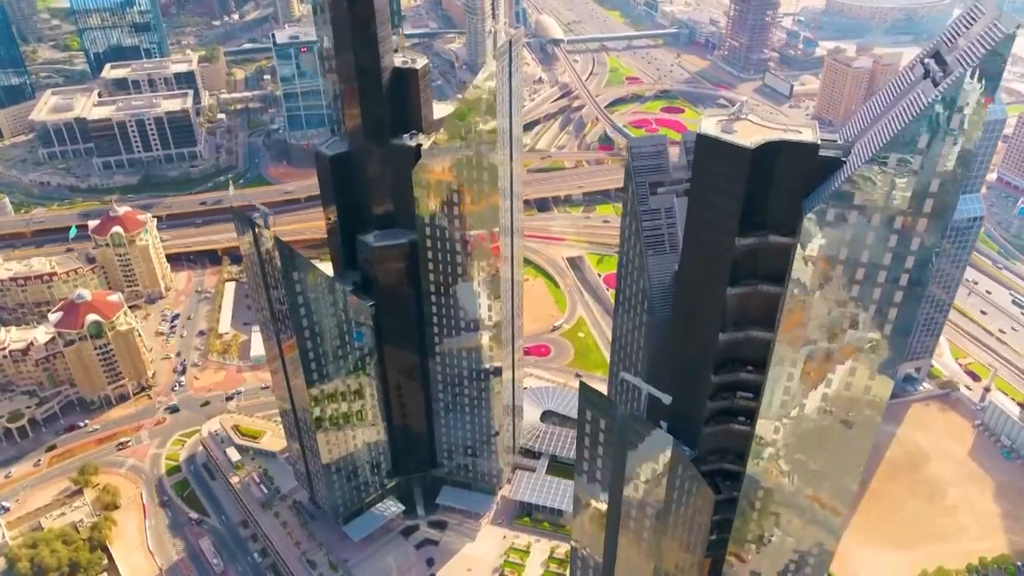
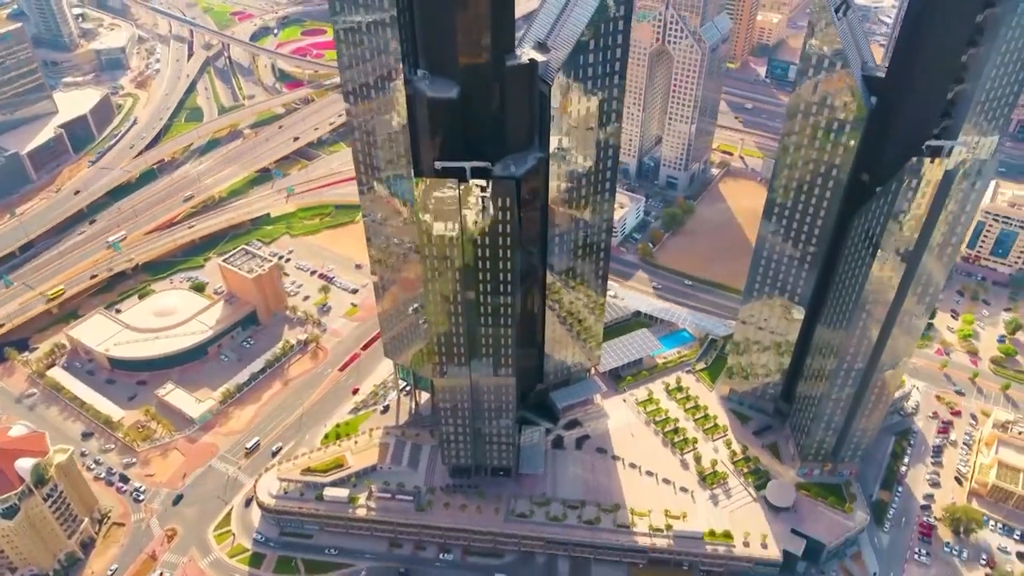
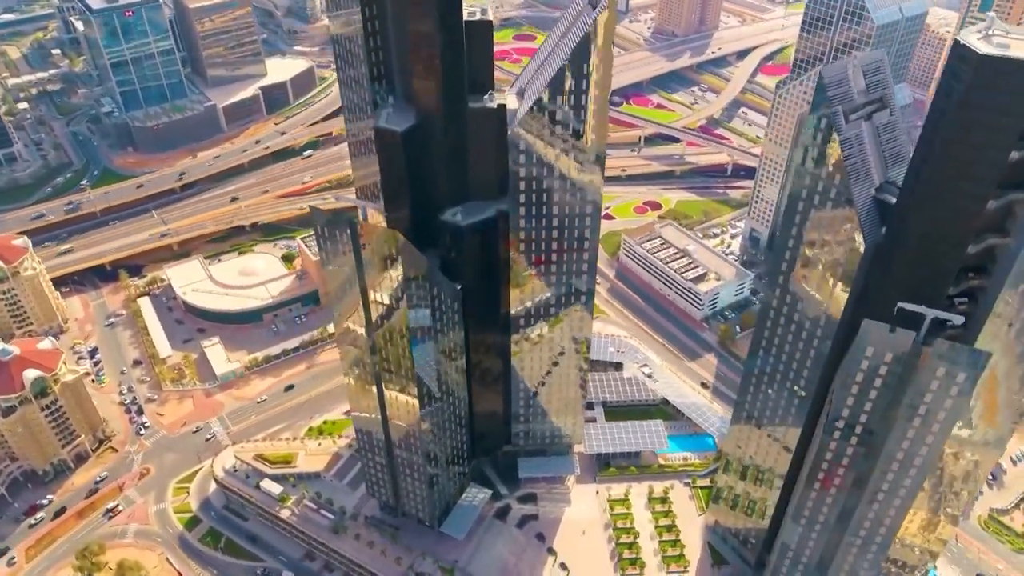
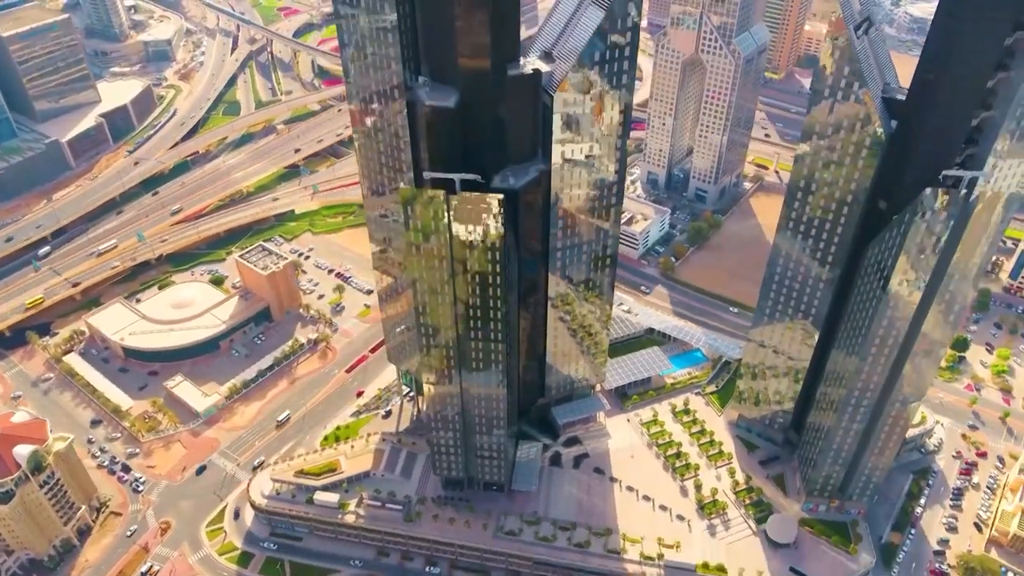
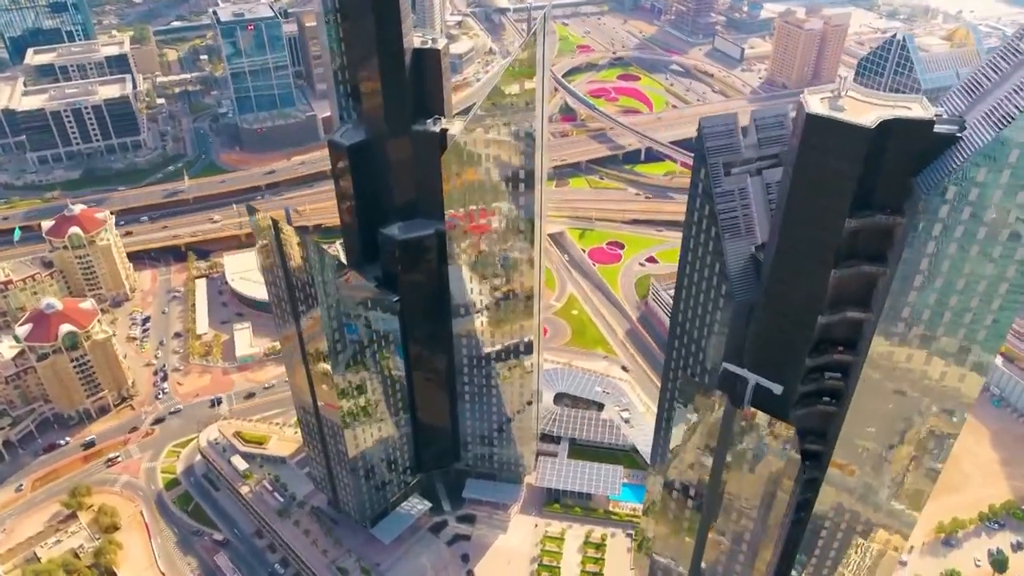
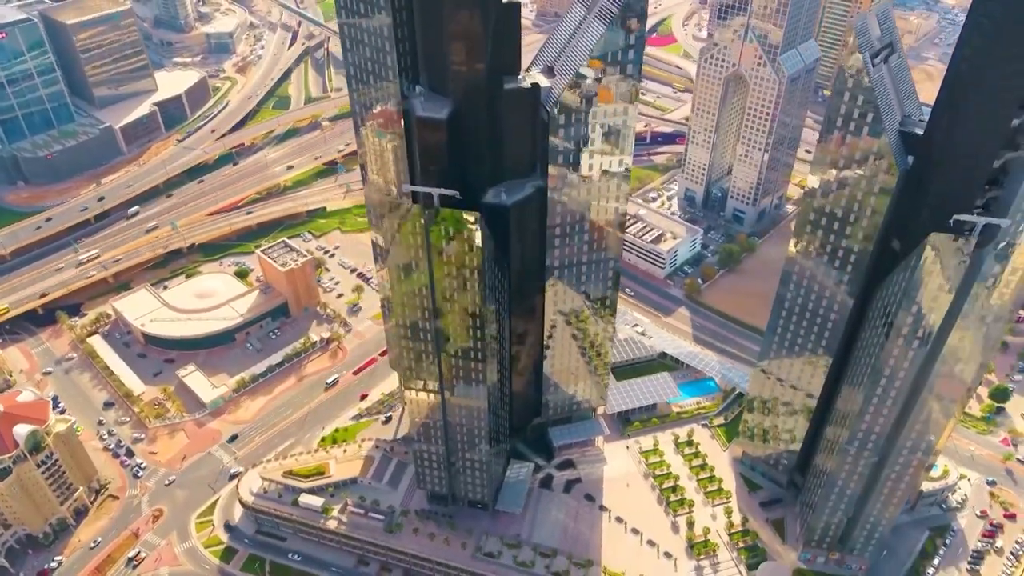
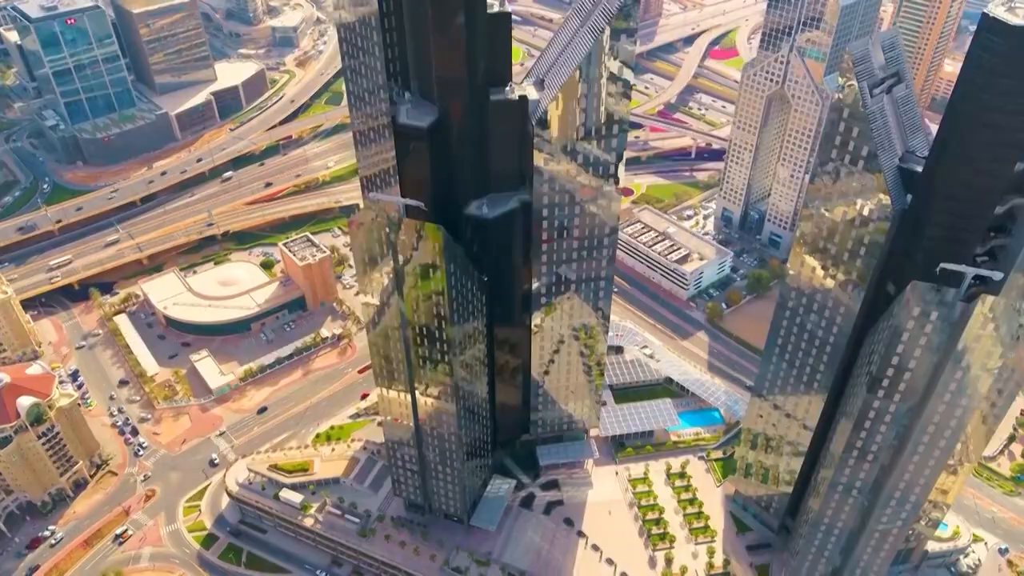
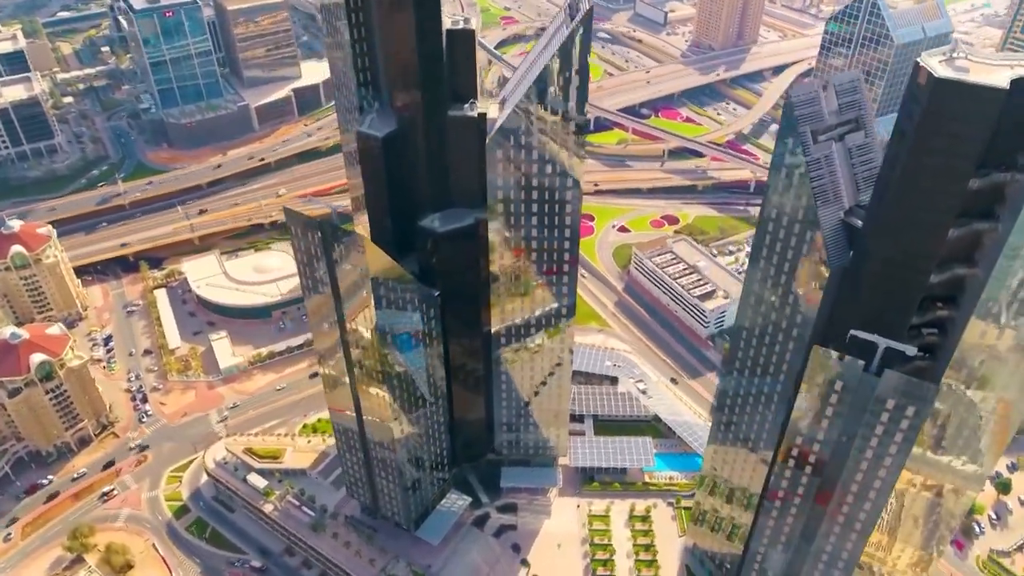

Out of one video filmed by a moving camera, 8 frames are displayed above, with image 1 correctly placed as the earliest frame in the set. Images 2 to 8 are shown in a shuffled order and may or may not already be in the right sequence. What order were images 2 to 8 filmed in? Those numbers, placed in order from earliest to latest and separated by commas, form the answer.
5, 8, 3, 7, 6, 4, 2
